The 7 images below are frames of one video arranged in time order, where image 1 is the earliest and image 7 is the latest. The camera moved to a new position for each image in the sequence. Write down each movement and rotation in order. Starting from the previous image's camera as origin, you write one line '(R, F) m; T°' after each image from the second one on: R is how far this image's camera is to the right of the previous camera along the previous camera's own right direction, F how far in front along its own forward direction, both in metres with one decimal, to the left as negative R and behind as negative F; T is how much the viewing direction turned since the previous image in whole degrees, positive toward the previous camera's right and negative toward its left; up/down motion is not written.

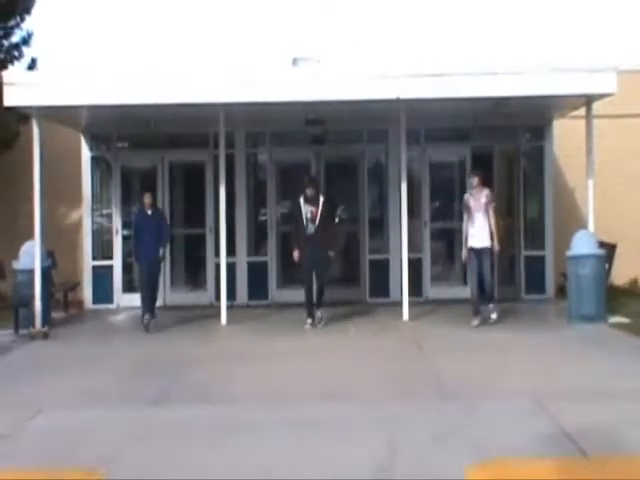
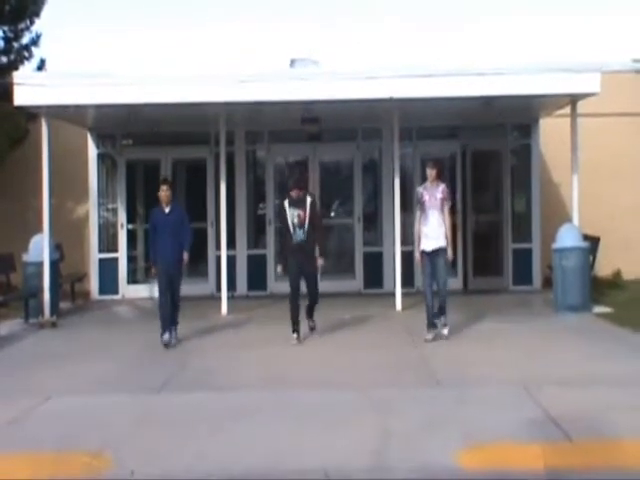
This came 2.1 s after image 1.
(+0.1, -0.5) m; 0°
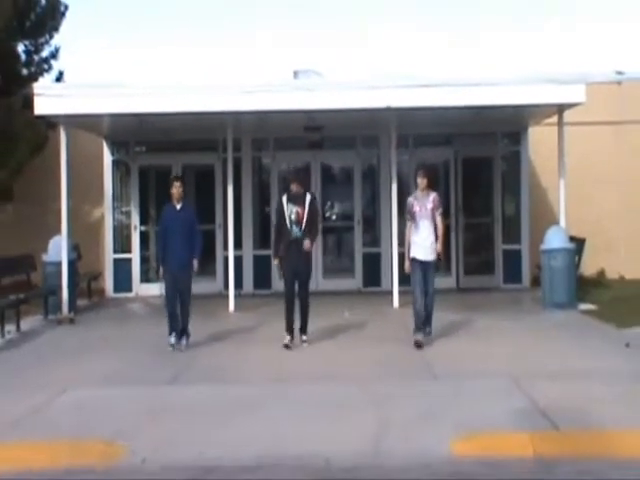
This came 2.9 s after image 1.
(0.0, -0.8) m; 0°
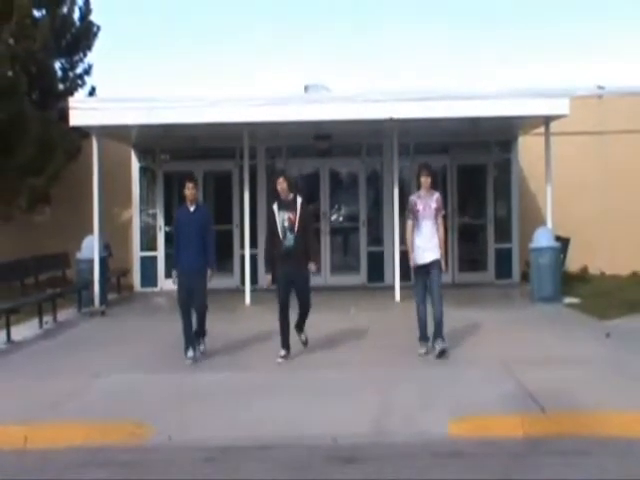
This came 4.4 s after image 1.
(0.0, -1.3) m; 0°
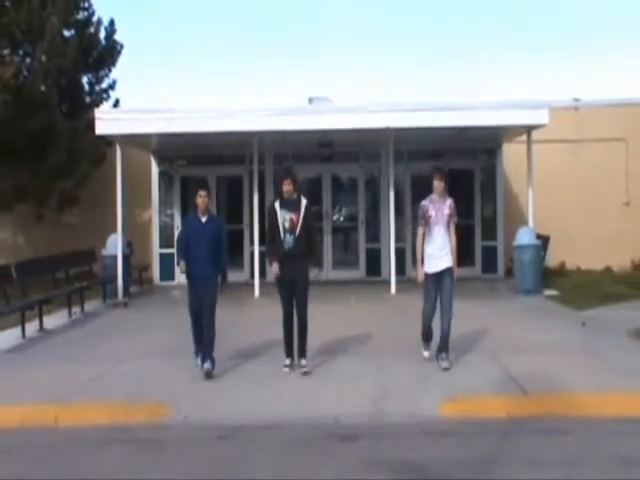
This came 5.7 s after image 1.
(0.0, -1.5) m; 0°
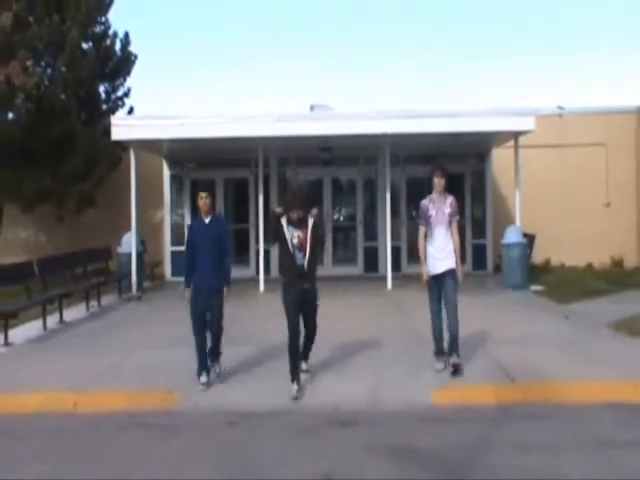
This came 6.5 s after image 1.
(0.0, -1.1) m; 0°
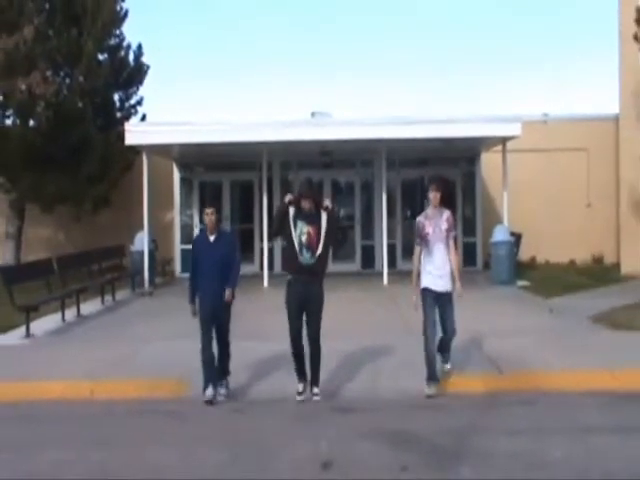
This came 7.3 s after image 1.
(0.0, -1.2) m; 0°
